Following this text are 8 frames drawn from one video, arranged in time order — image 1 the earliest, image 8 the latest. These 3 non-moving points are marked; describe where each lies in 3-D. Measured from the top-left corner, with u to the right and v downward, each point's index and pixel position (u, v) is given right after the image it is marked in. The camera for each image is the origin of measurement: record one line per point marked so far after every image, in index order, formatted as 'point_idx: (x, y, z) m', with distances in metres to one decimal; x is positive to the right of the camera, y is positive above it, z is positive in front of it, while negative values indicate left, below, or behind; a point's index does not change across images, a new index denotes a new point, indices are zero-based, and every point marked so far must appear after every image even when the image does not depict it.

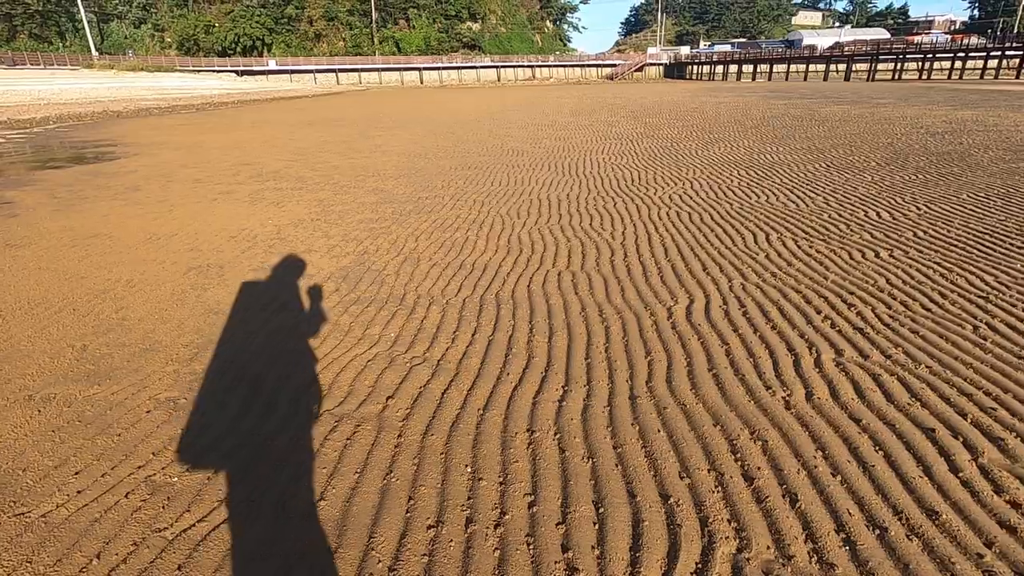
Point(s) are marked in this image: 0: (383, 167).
0: (-3.7, +3.5, +15.1) m
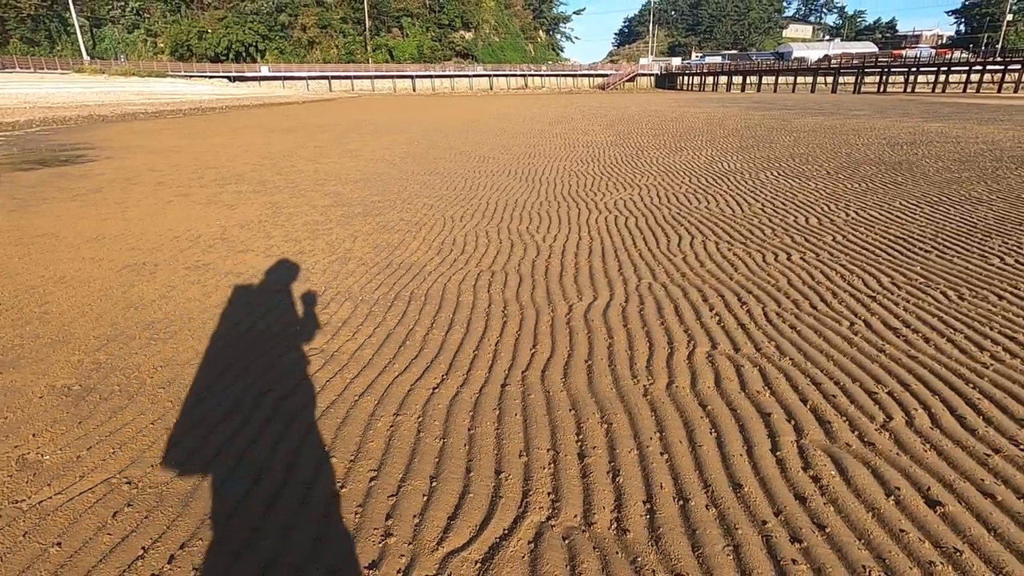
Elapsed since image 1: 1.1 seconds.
0: (-4.7, +3.4, +15.3) m
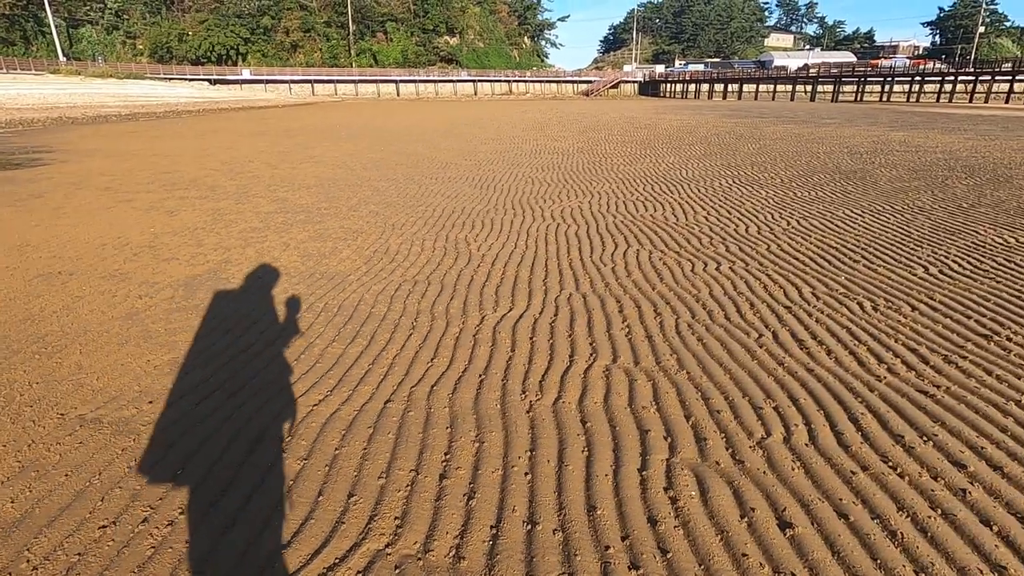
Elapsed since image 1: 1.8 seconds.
0: (-5.9, +3.2, +15.1) m
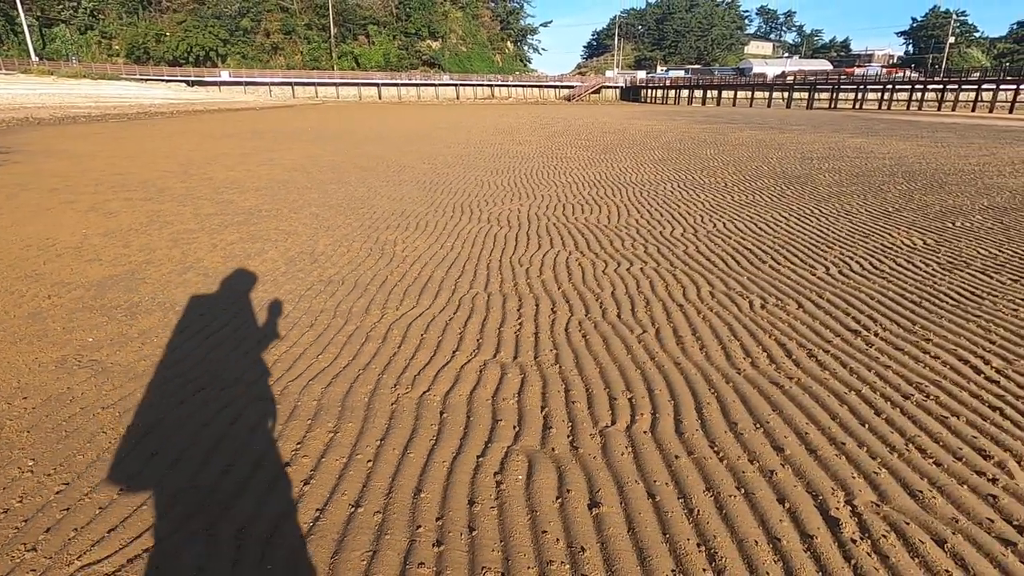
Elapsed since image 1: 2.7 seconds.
0: (-7.3, +3.1, +15.1) m
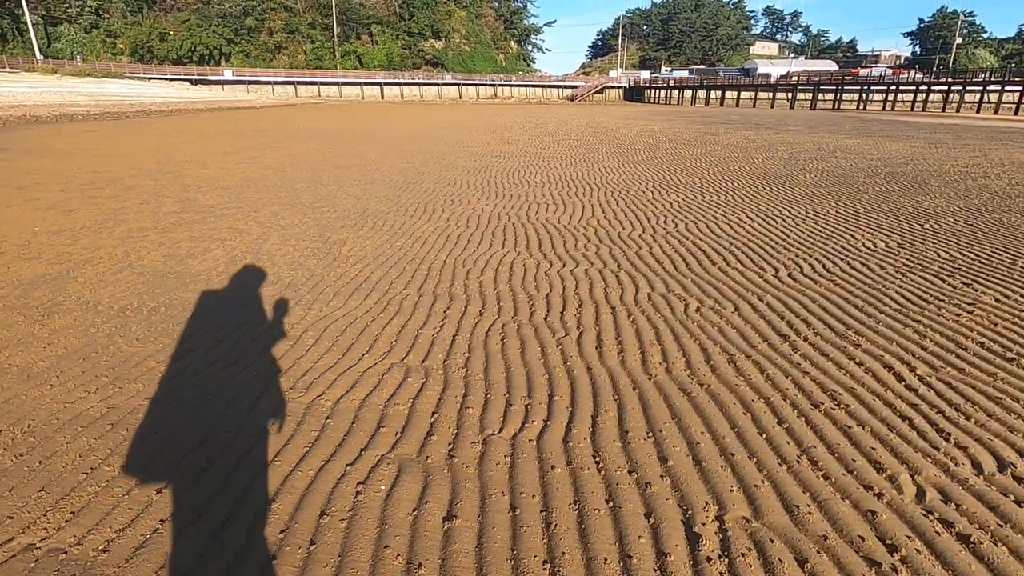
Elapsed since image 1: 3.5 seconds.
0: (-8.0, +3.1, +15.0) m
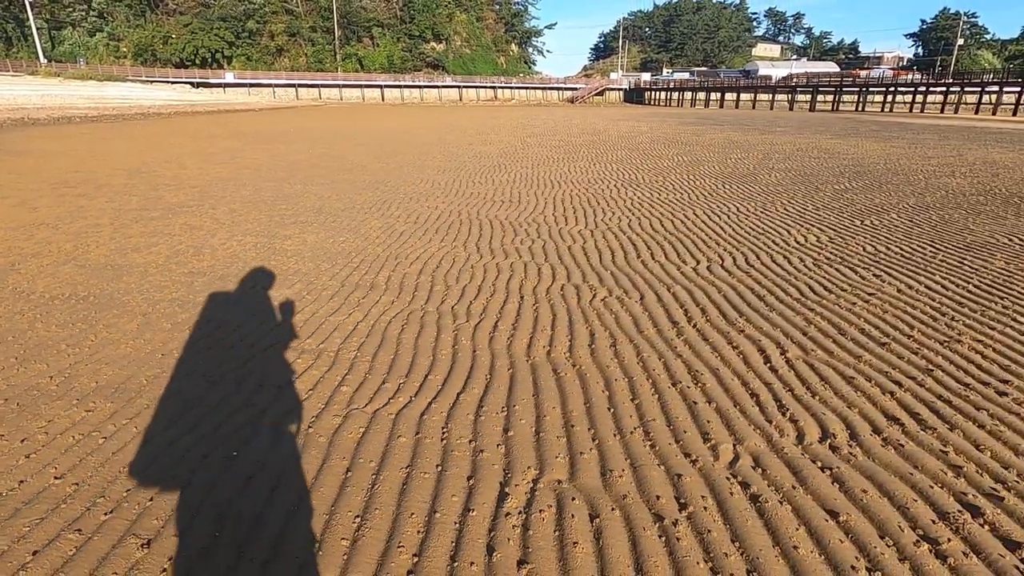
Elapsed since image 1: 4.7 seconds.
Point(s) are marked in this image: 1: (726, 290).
0: (-9.0, +3.2, +15.3) m
1: (+2.7, 0.0, +6.6) m
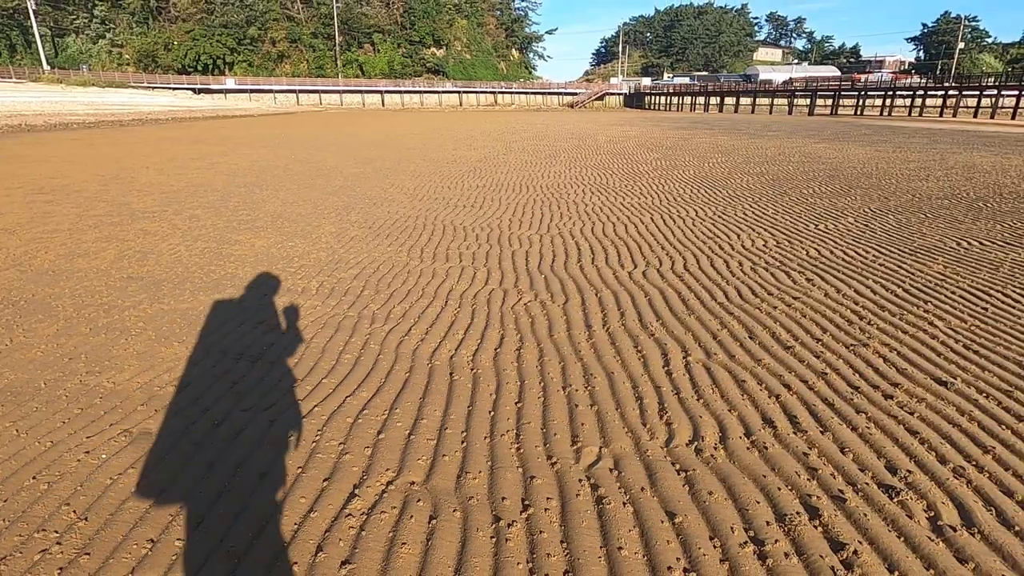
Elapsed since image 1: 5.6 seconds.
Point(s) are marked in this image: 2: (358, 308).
0: (-9.8, +3.1, +15.5) m
1: (+1.8, -0.1, +6.6) m
2: (-1.8, -0.2, +6.1) m
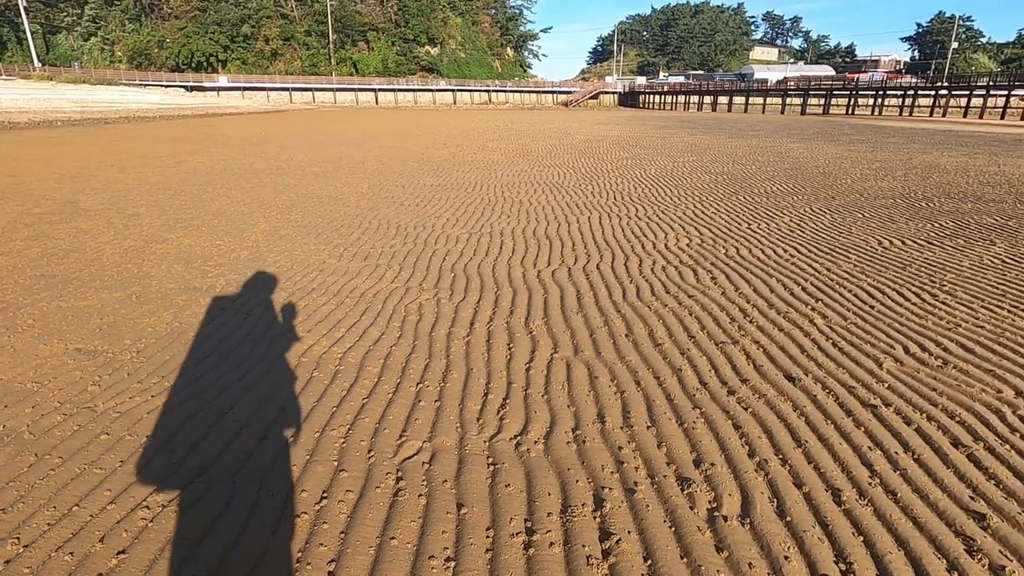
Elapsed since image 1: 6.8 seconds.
0: (-11.1, +3.1, +15.5) m
1: (+0.5, -0.1, +6.7) m
2: (-3.0, -0.2, +6.1) m
